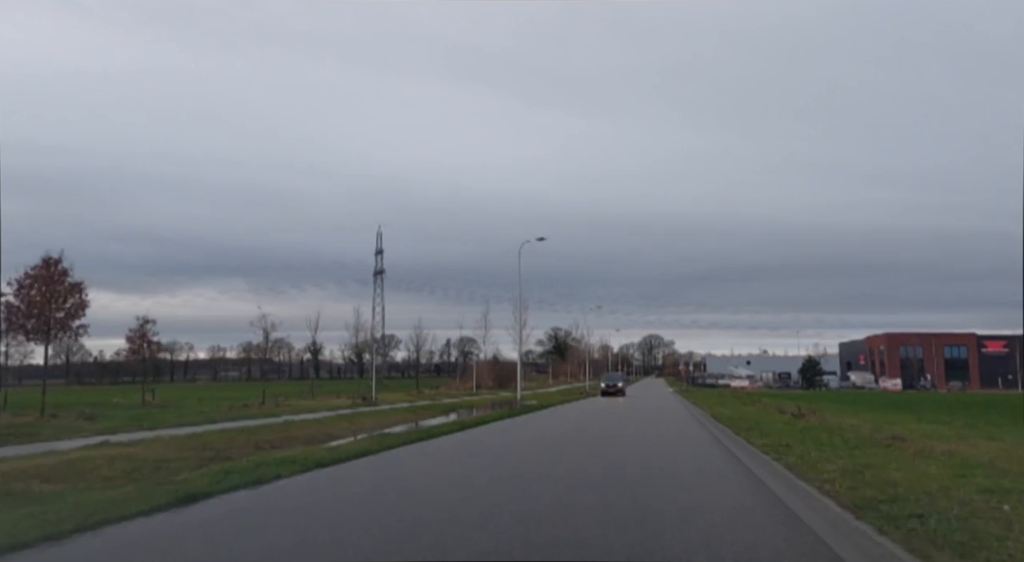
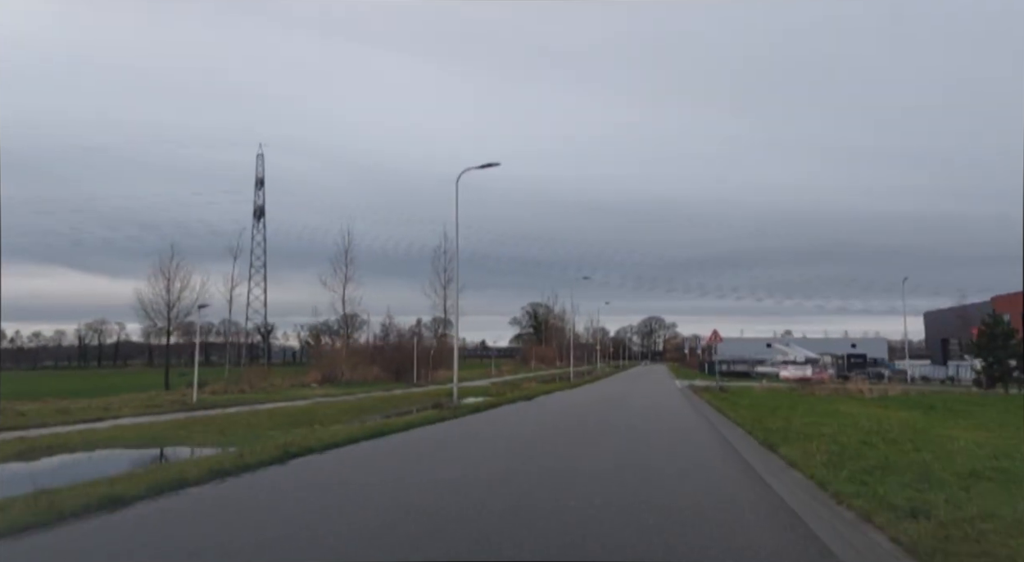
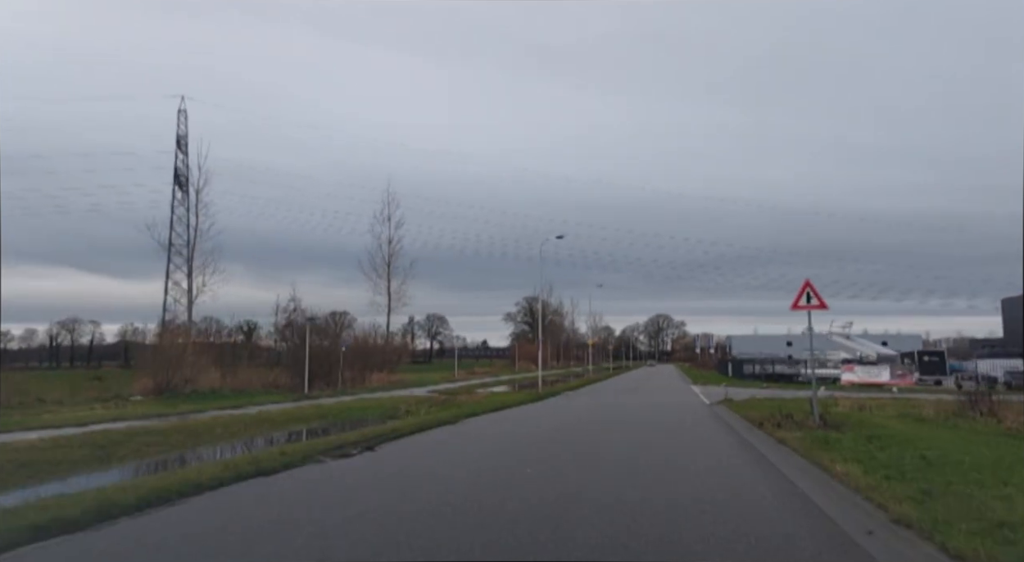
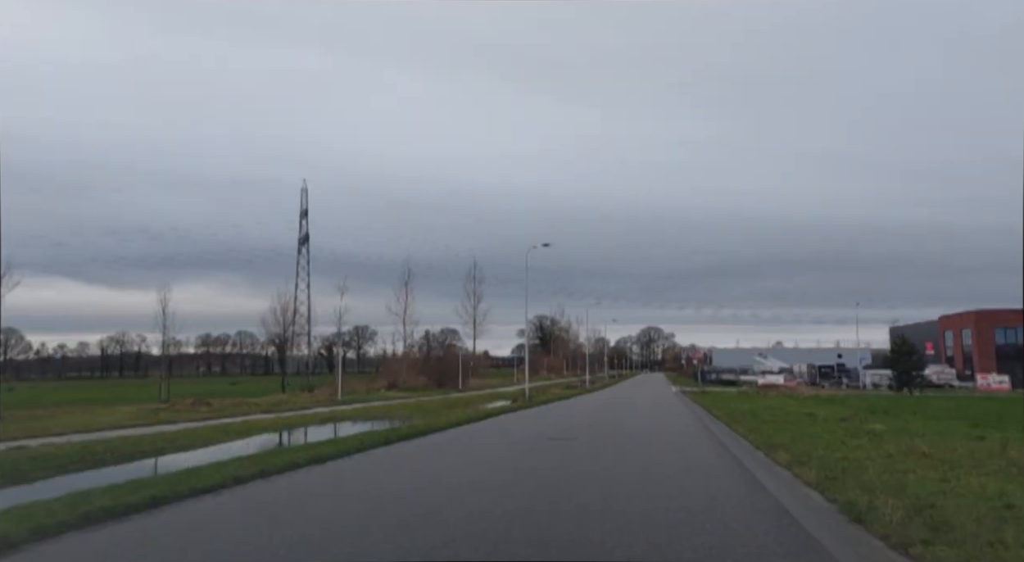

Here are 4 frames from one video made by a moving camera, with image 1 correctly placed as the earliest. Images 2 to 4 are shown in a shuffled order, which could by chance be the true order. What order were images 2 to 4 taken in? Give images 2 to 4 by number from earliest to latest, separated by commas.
4, 2, 3
